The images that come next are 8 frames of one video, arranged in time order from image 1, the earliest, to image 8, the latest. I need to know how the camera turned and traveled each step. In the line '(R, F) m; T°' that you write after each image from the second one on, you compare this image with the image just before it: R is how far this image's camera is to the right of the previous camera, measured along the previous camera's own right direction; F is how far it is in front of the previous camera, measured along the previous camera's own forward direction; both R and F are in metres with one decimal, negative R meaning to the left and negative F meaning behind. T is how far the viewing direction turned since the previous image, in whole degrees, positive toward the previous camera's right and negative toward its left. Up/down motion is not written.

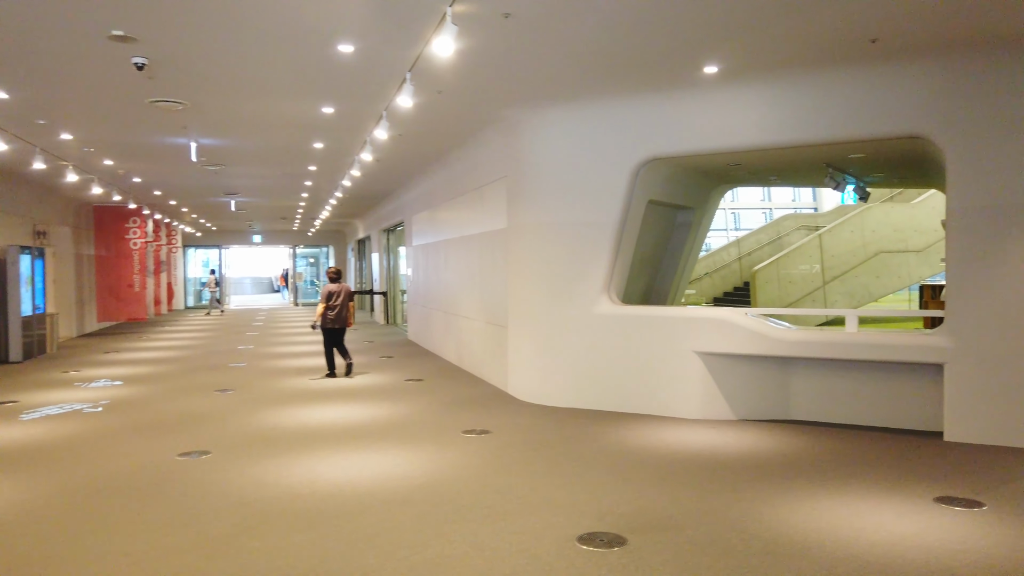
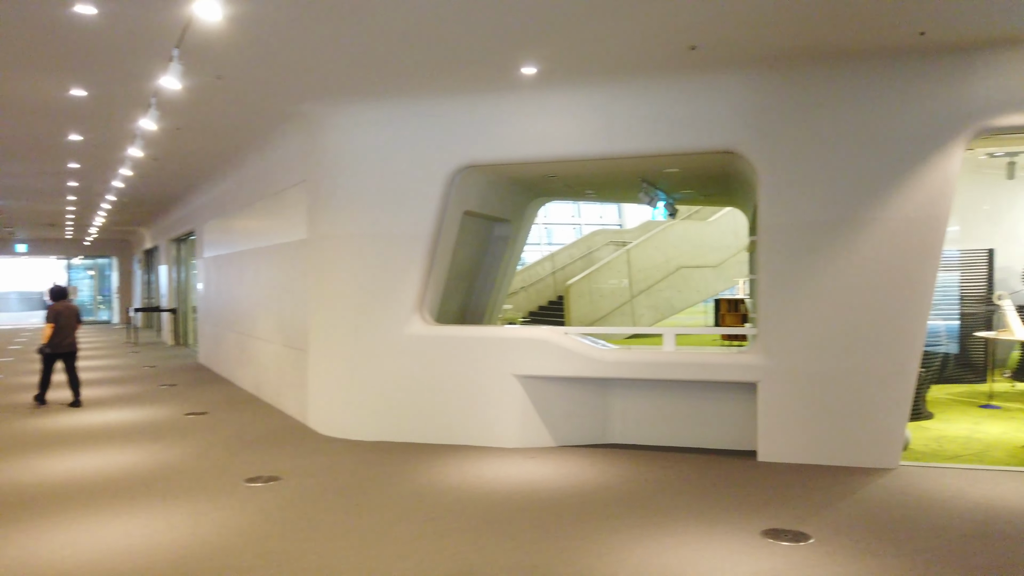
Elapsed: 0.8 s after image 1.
(+0.1, +0.6) m; +14°
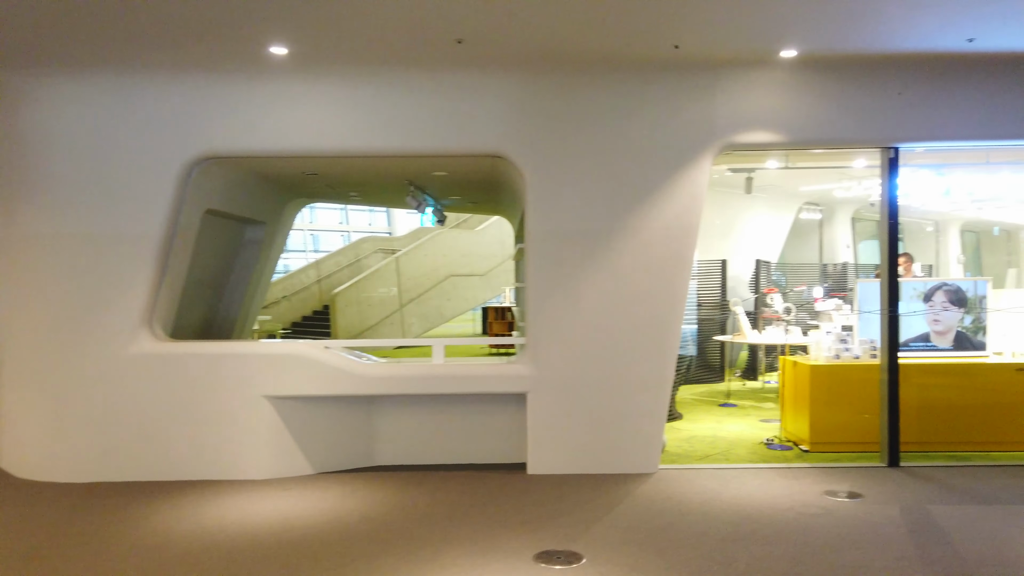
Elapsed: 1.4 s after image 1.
(+0.1, +0.4) m; +17°
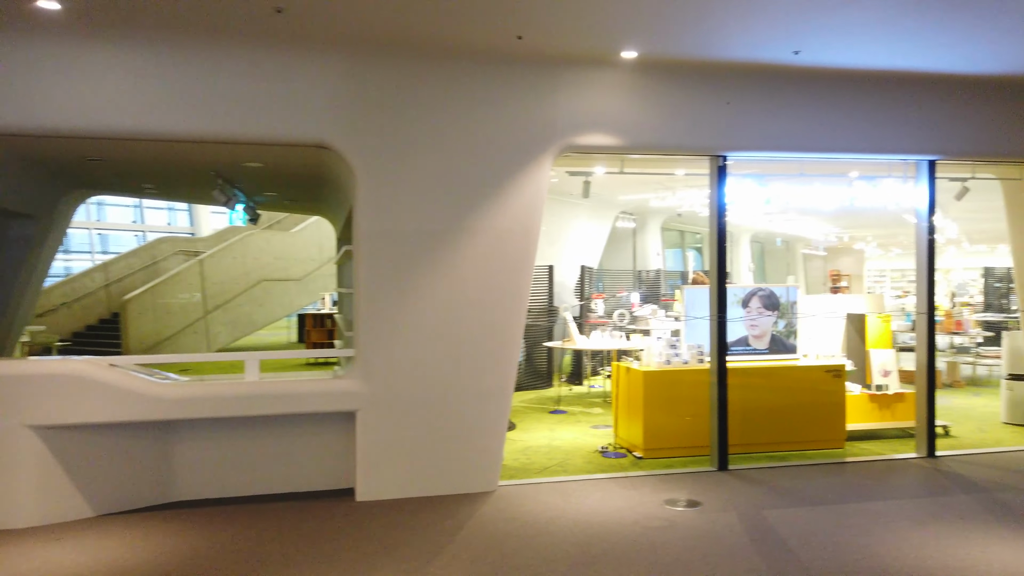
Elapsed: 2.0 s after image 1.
(-0.1, +0.4) m; +14°
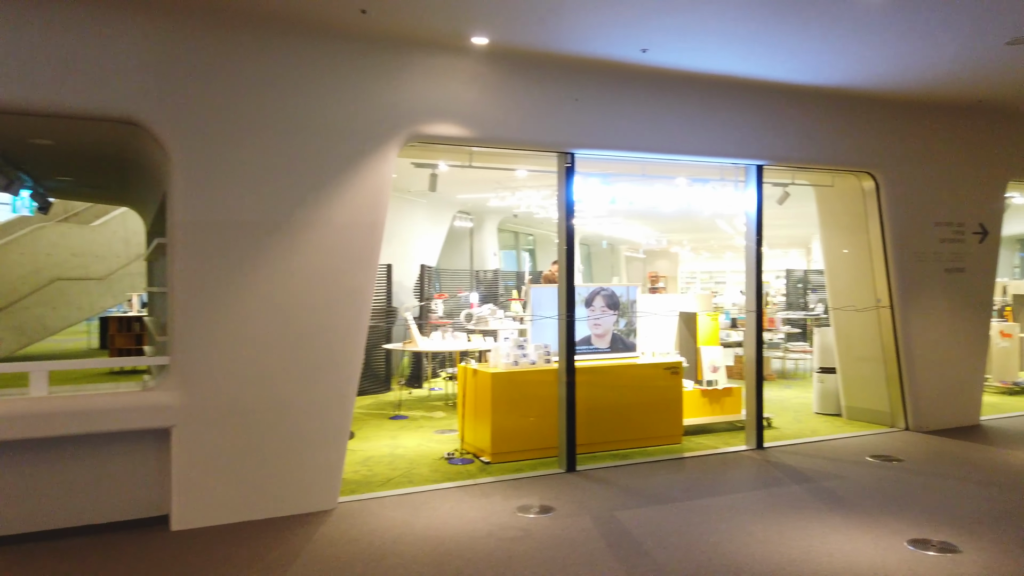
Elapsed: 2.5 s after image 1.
(-0.1, +0.3) m; +13°
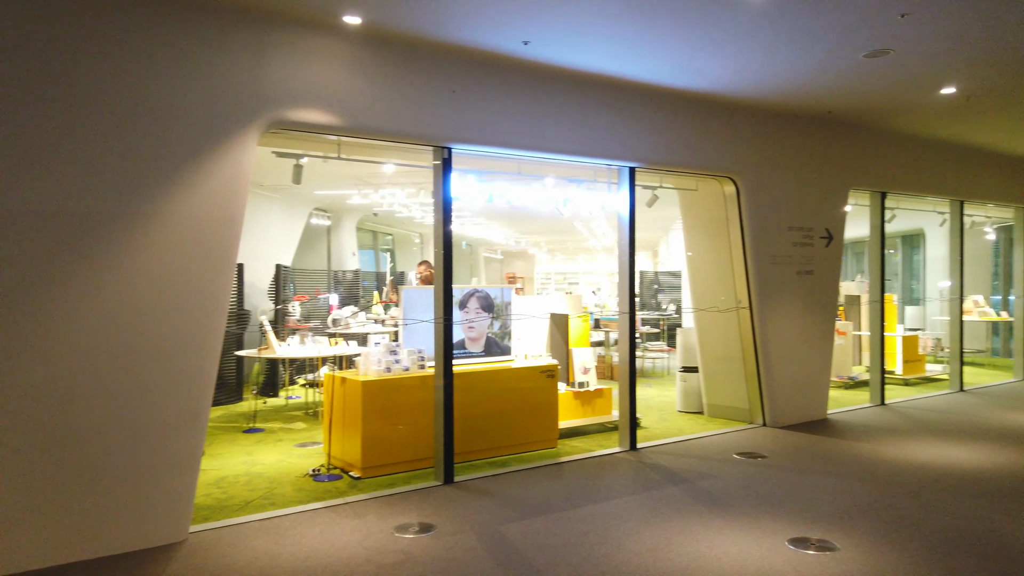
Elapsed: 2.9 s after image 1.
(-0.1, +0.3) m; +11°
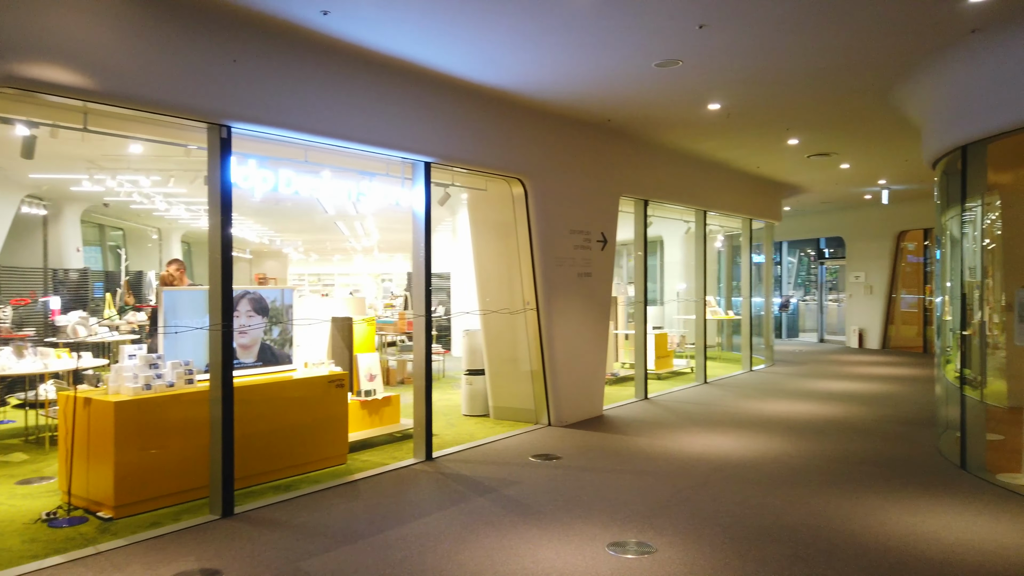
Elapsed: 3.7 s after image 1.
(-0.3, +0.4) m; +19°
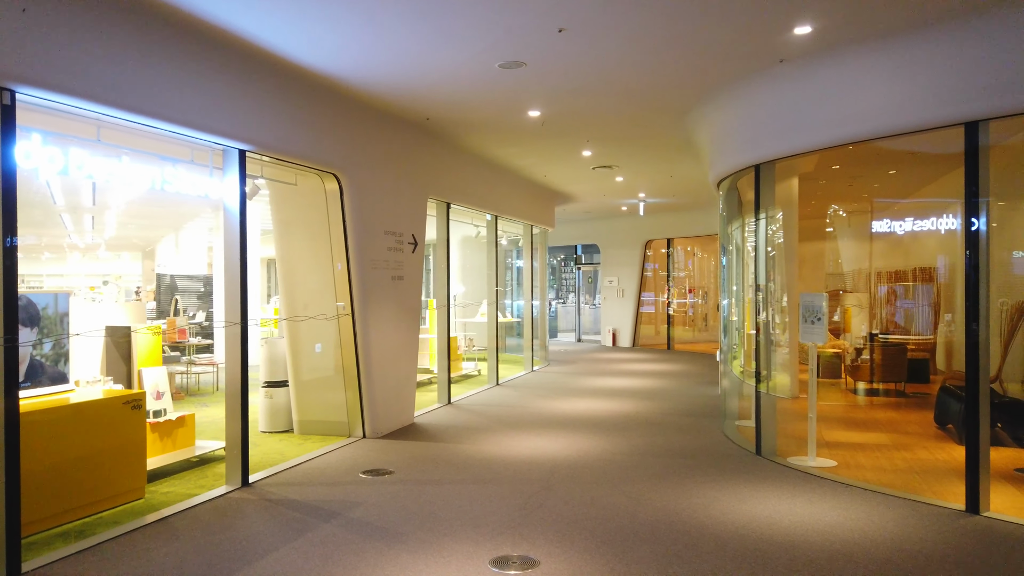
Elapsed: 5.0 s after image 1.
(-0.6, +0.3) m; +19°
